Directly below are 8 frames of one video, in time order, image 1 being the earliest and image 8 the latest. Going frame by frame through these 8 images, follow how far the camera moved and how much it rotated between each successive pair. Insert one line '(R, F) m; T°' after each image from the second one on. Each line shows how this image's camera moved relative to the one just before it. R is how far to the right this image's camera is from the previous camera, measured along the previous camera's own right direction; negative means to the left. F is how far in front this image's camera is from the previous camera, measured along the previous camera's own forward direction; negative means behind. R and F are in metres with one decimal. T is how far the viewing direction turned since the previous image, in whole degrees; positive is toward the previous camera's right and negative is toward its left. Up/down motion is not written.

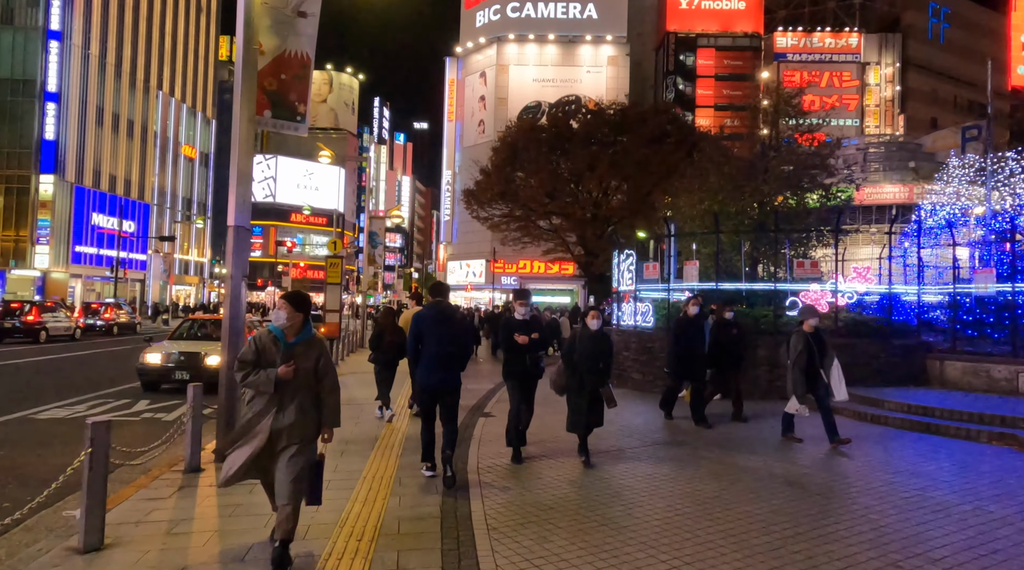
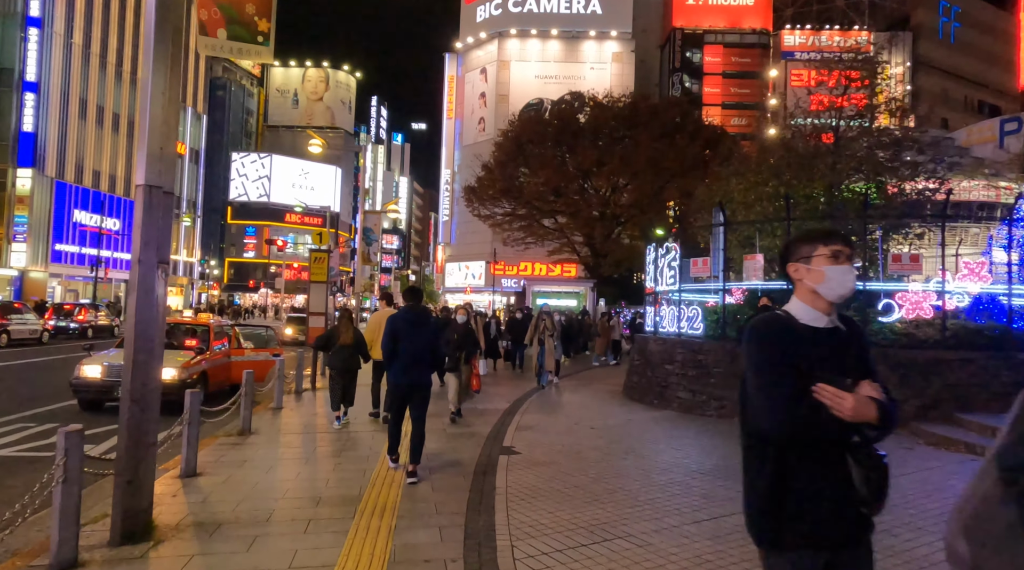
(-0.4, +2.8) m; 0°
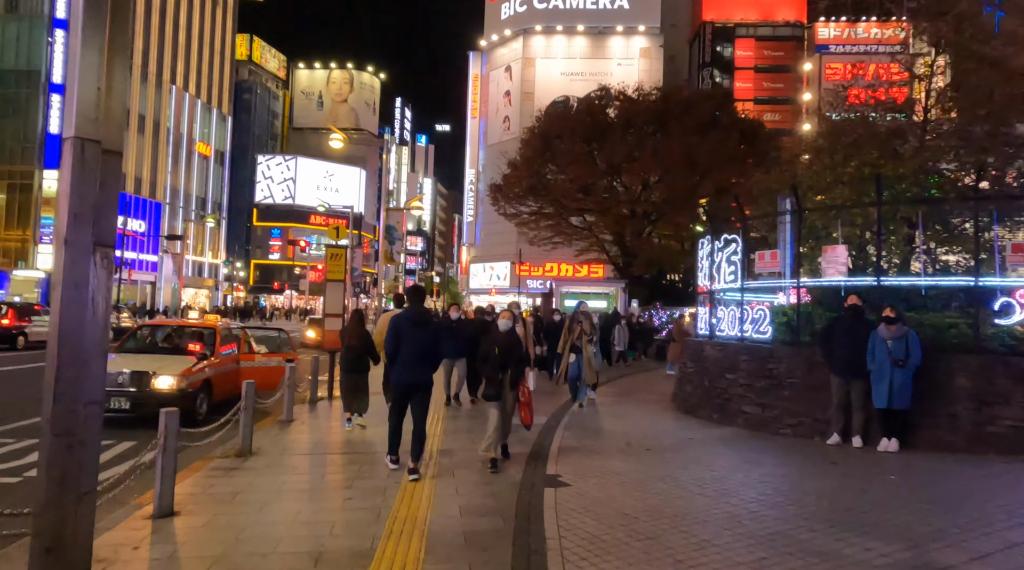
(-0.2, +1.6) m; -2°
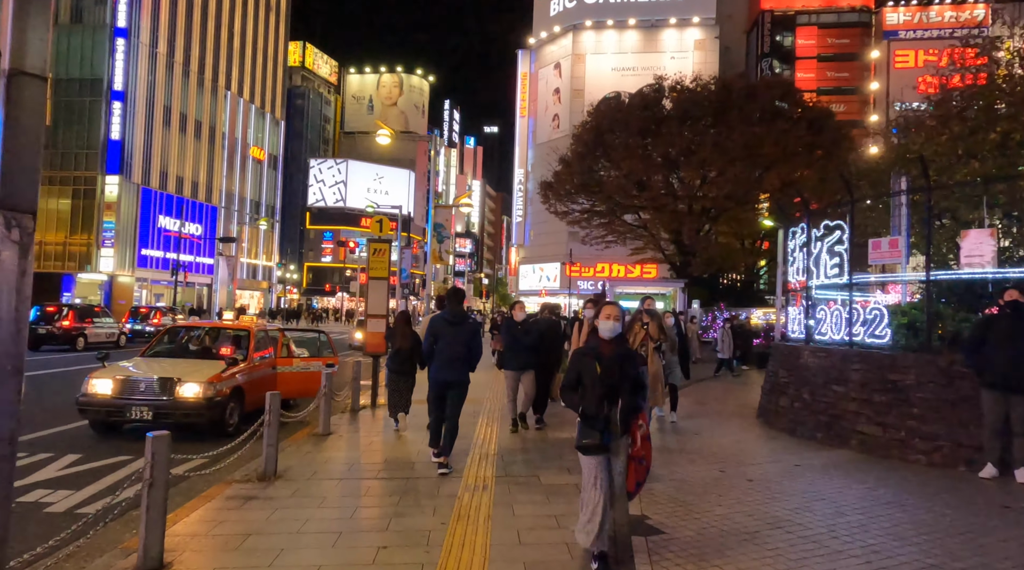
(-0.2, +1.5) m; -3°
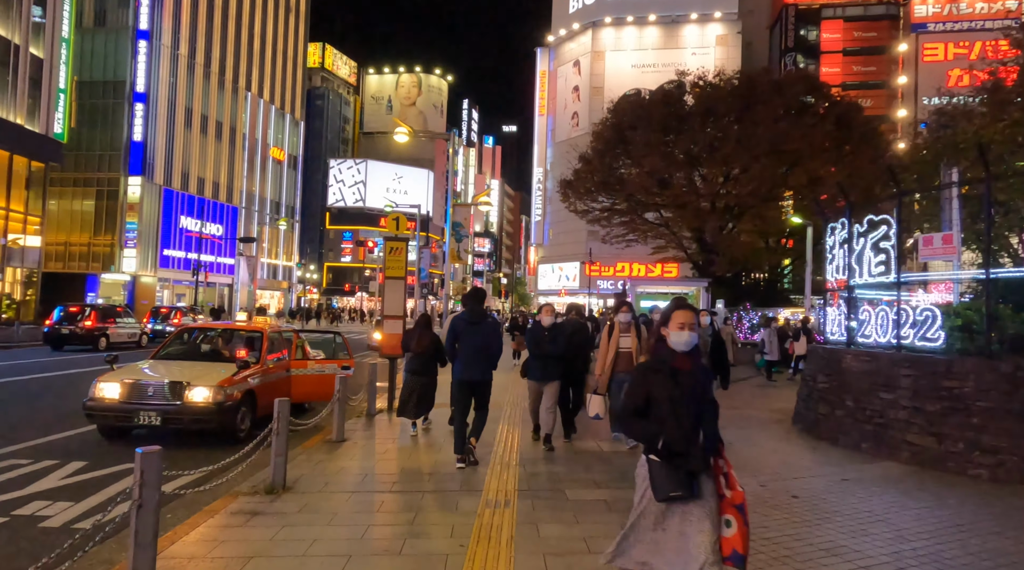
(0.0, +0.5) m; -1°
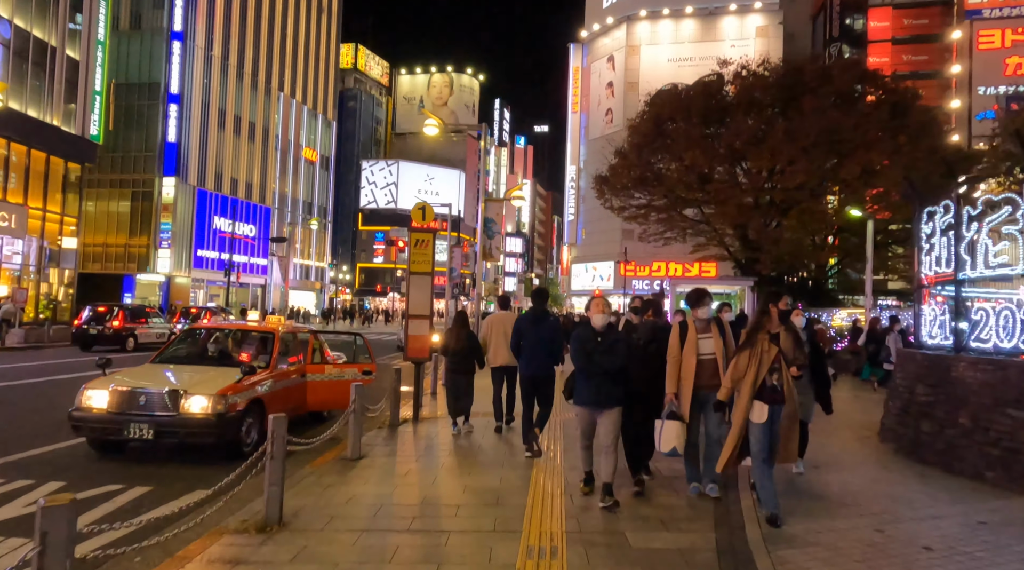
(-0.1, +1.5) m; -2°
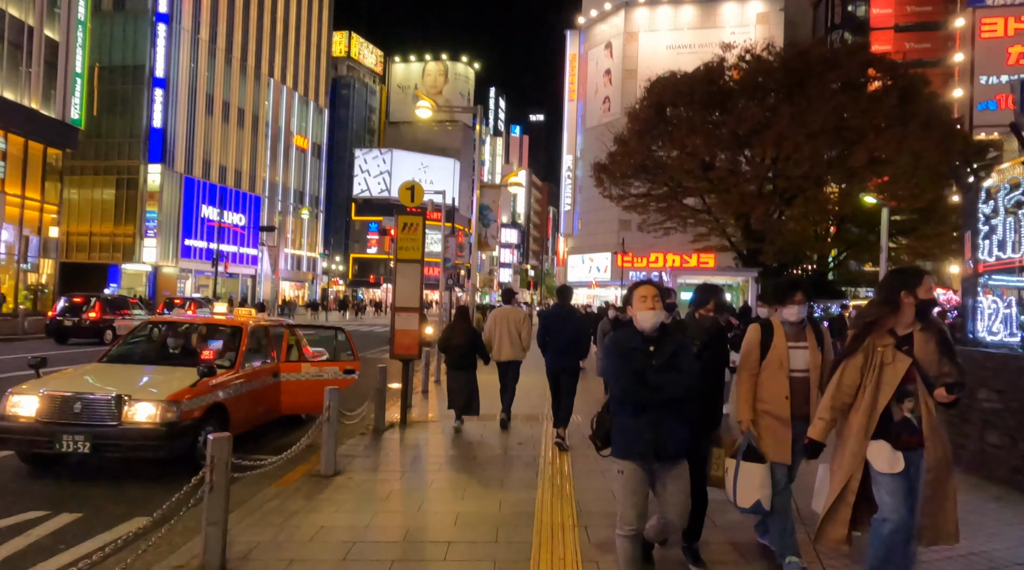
(-0.1, +1.3) m; 0°
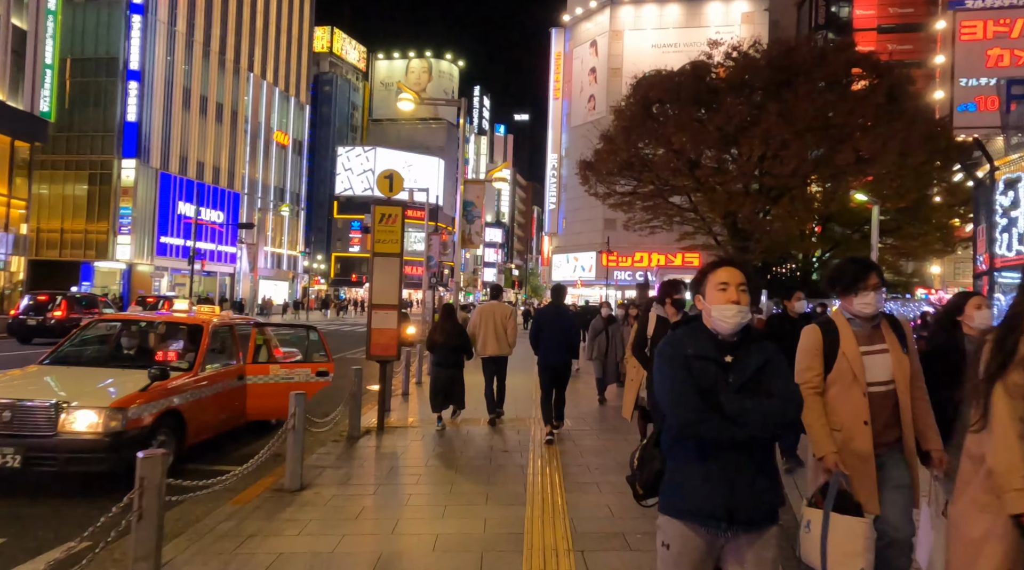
(0.0, +0.8) m; +1°
